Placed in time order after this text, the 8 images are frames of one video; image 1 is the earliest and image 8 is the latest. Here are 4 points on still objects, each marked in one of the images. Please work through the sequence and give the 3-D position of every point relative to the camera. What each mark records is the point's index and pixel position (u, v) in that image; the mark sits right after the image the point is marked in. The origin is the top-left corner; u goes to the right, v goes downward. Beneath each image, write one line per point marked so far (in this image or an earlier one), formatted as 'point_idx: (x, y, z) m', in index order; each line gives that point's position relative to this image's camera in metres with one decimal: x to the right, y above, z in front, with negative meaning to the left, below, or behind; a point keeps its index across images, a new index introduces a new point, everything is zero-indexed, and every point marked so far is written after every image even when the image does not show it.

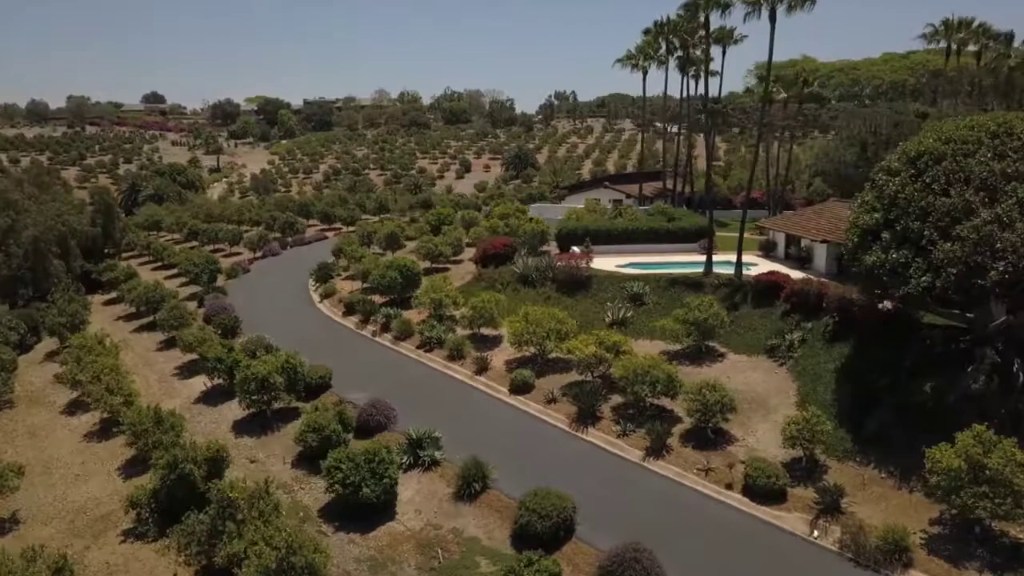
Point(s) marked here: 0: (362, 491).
0: (-3.6, -5.0, +19.8) m
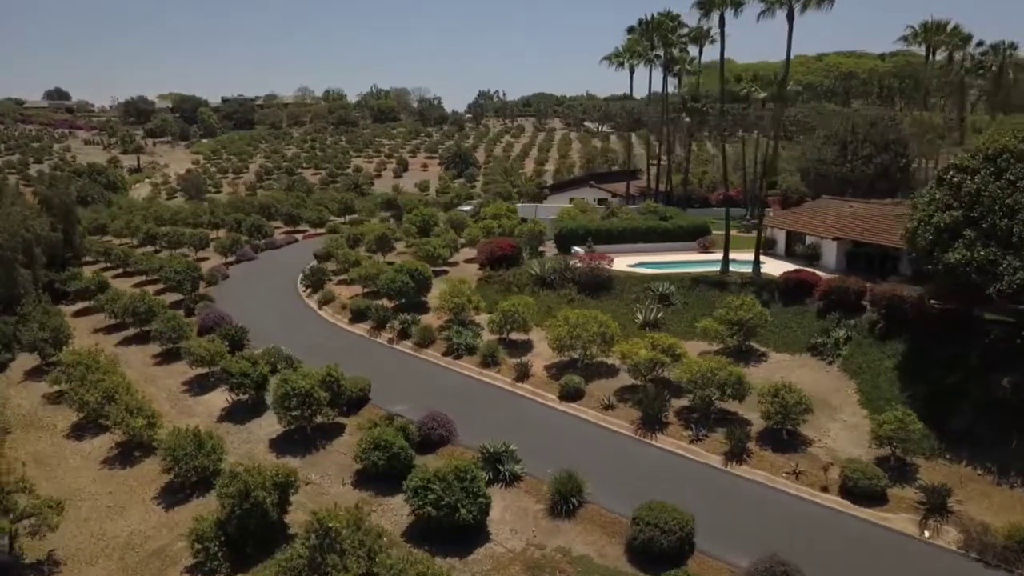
0: (-1.2, -5.1, +18.6) m
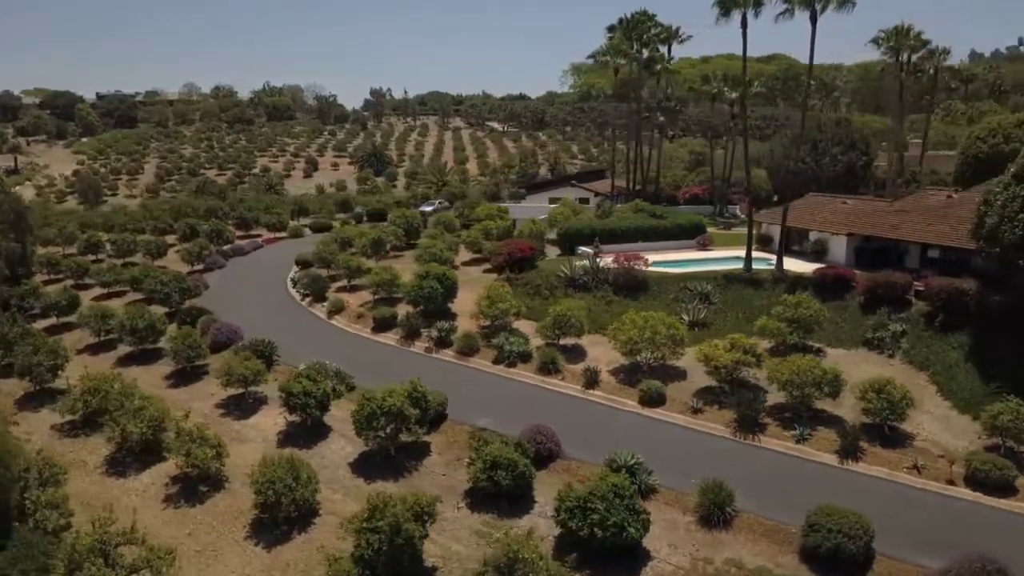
0: (+2.5, -5.3, +17.6) m
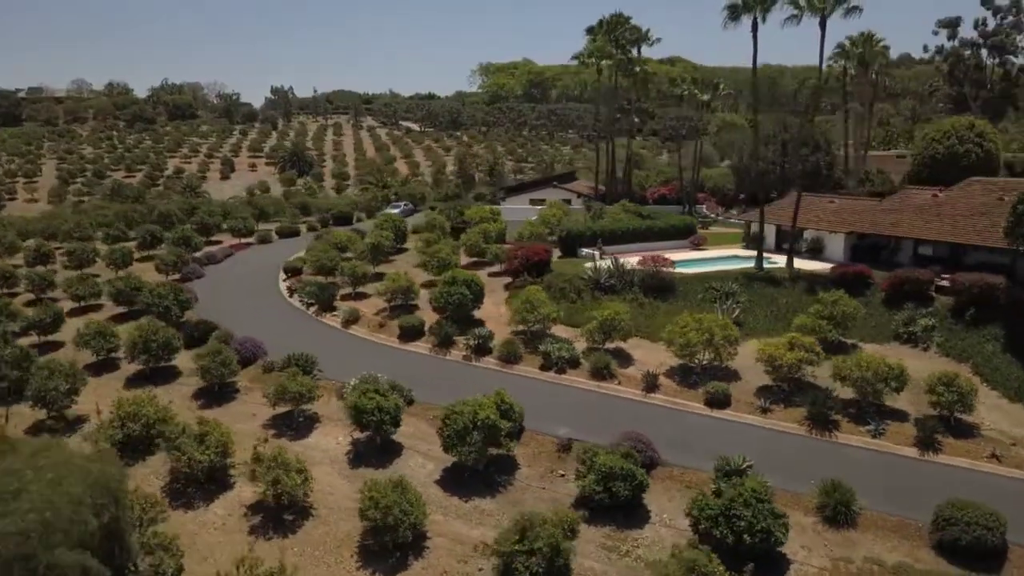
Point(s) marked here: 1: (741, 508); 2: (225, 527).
0: (+5.7, -5.3, +17.5) m
1: (+5.0, -4.8, +17.7) m
2: (-7.0, -5.9, +19.9) m
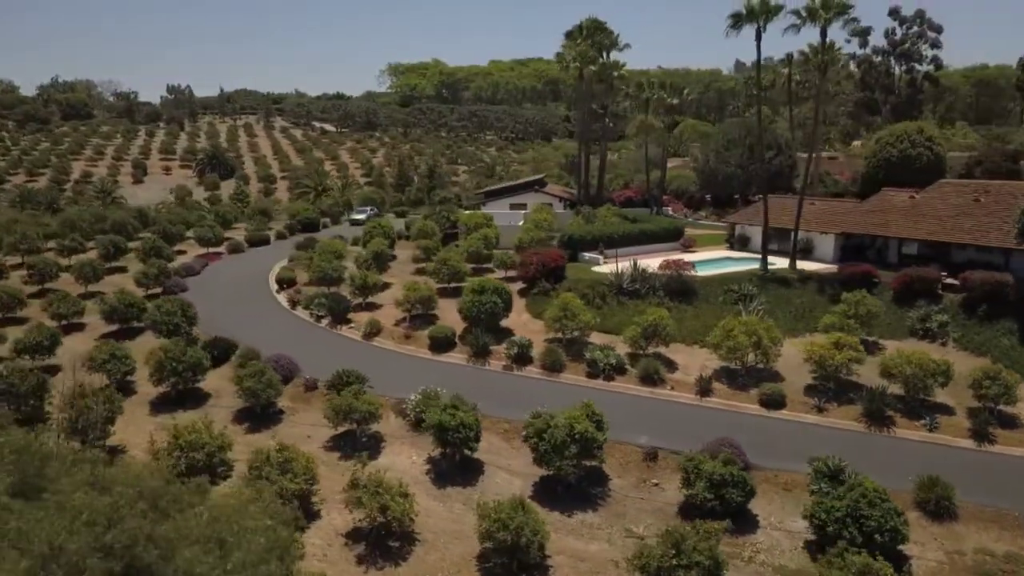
0: (+8.7, -5.5, +18.1) m
1: (+8.0, -4.9, +18.2) m
2: (-4.2, -6.3, +18.8) m
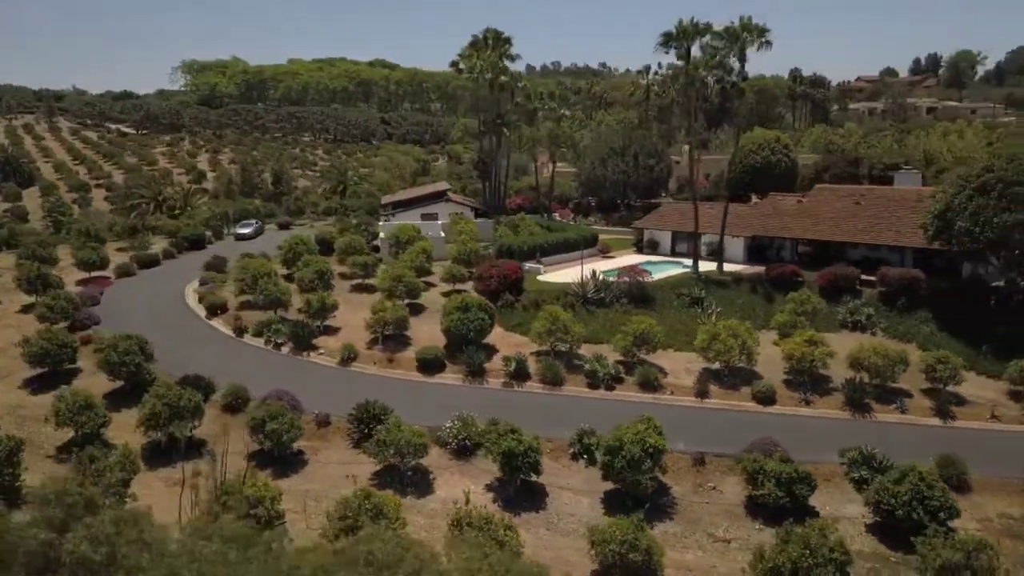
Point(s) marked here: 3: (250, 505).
0: (+11.2, -5.6, +20.5) m
1: (+10.5, -5.1, +20.4) m
2: (-1.4, -7.0, +17.9) m
3: (-6.2, -5.2, +19.3) m
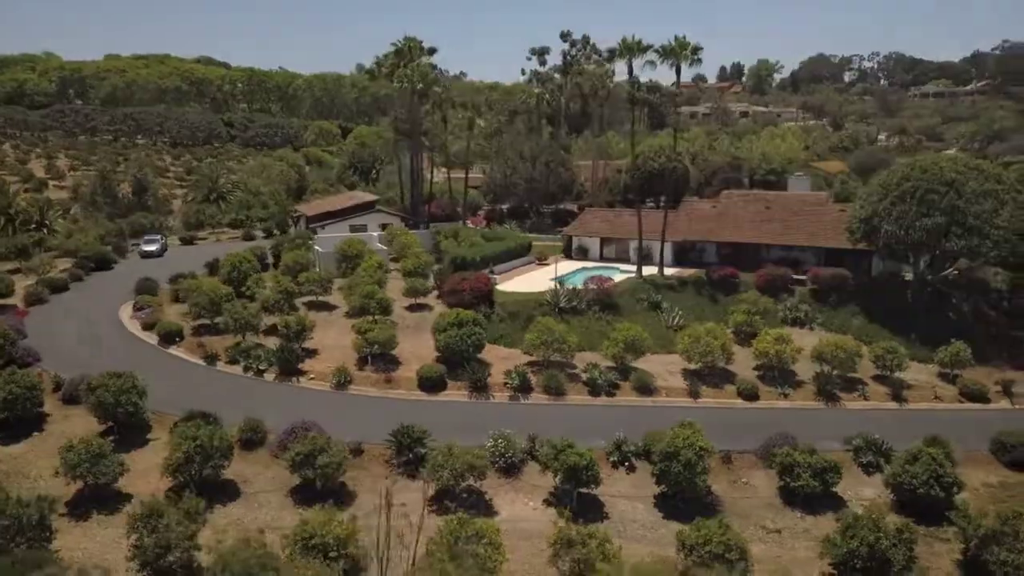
0: (+13.0, -5.6, +23.3) m
1: (+12.2, -5.1, +23.1) m
2: (+1.2, -7.5, +18.2) m
3: (-3.8, -5.9, +18.5) m
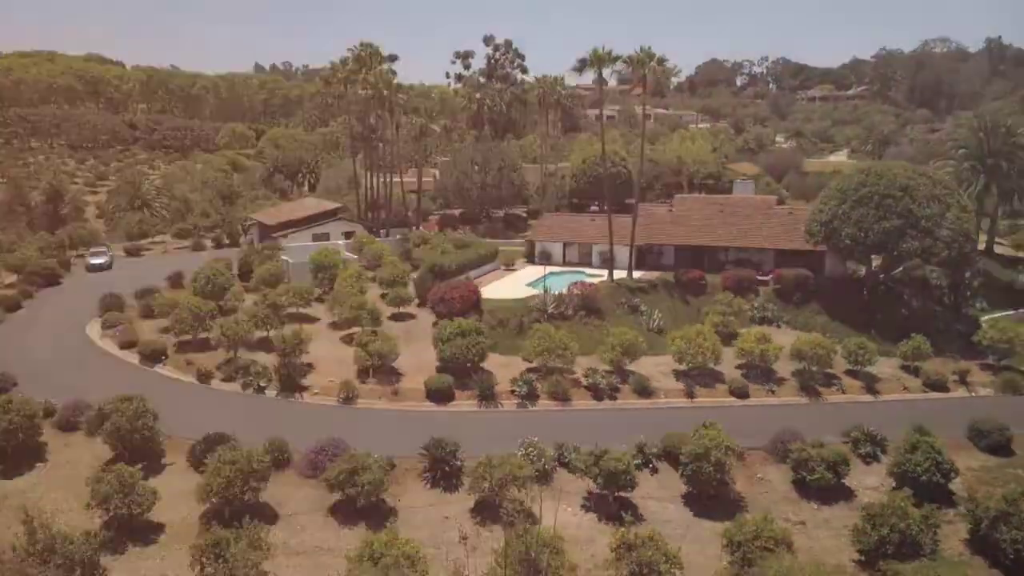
0: (+13.9, -5.6, +25.2) m
1: (+13.1, -5.2, +24.9) m
2: (+2.9, -7.8, +18.7) m
3: (-2.2, -6.2, +18.4) m
